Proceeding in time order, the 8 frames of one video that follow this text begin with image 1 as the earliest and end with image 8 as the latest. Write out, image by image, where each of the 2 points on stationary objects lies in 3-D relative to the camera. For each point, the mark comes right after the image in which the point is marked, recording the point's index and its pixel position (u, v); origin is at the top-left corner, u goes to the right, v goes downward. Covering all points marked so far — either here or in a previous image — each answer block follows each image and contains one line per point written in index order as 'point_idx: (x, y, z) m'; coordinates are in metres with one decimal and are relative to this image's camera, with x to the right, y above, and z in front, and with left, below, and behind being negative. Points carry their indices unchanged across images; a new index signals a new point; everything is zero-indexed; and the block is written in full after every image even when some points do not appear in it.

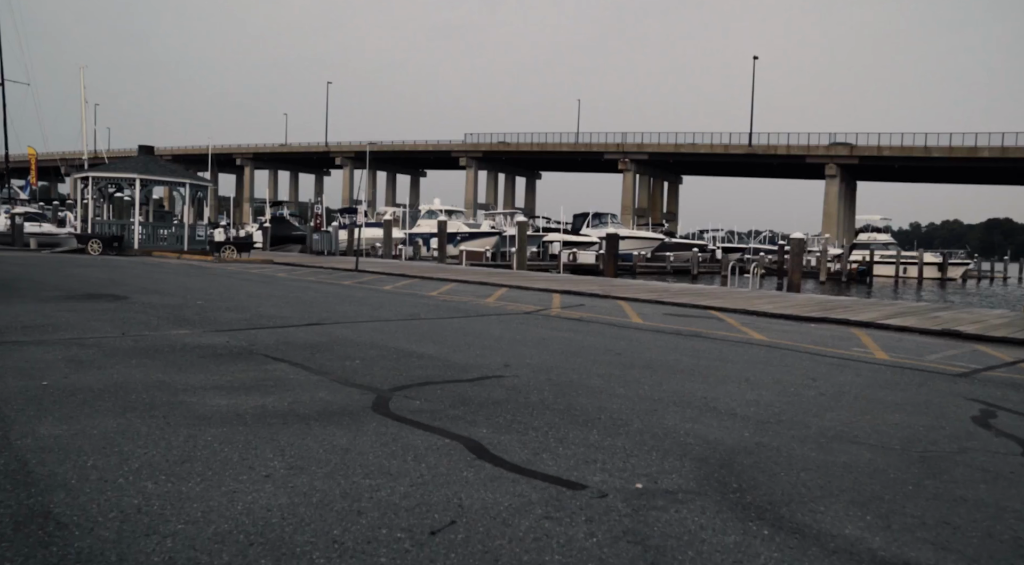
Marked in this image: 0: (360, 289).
0: (-2.3, -0.1, +14.5) m
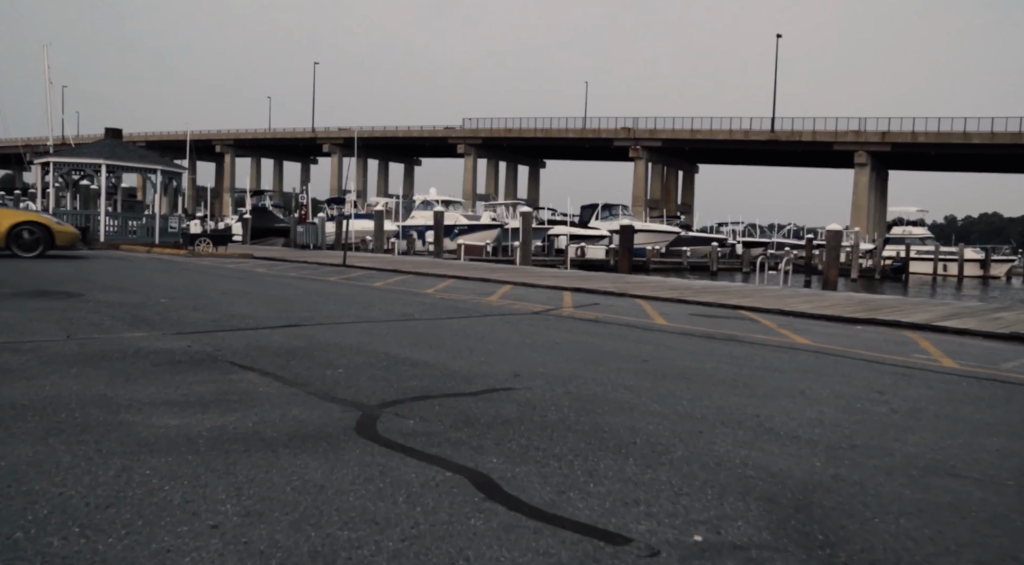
0: (-2.2, -0.1, +13.0) m
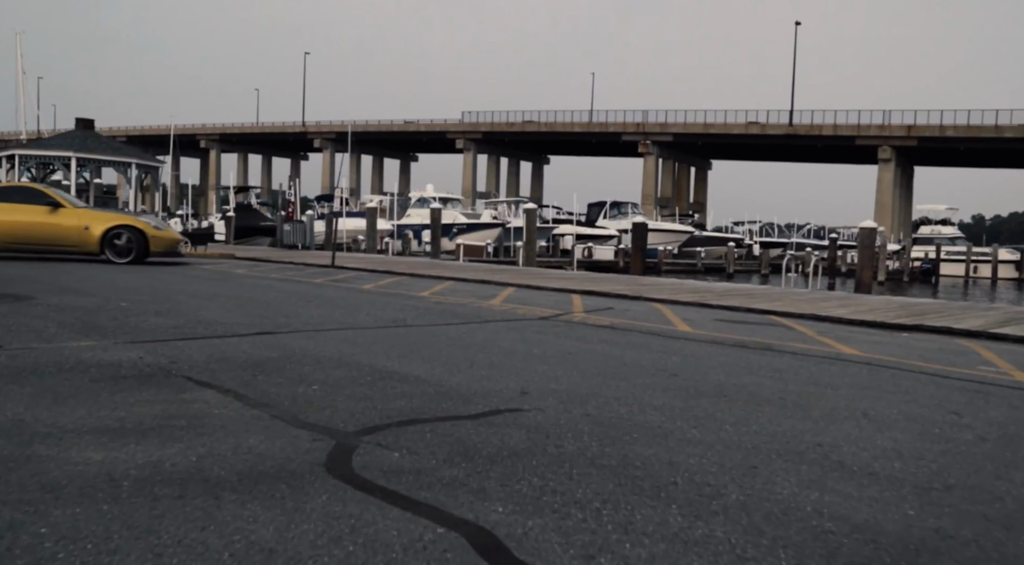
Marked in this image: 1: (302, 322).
0: (-2.2, -0.1, +11.8) m
1: (-2.0, -0.4, +9.2) m
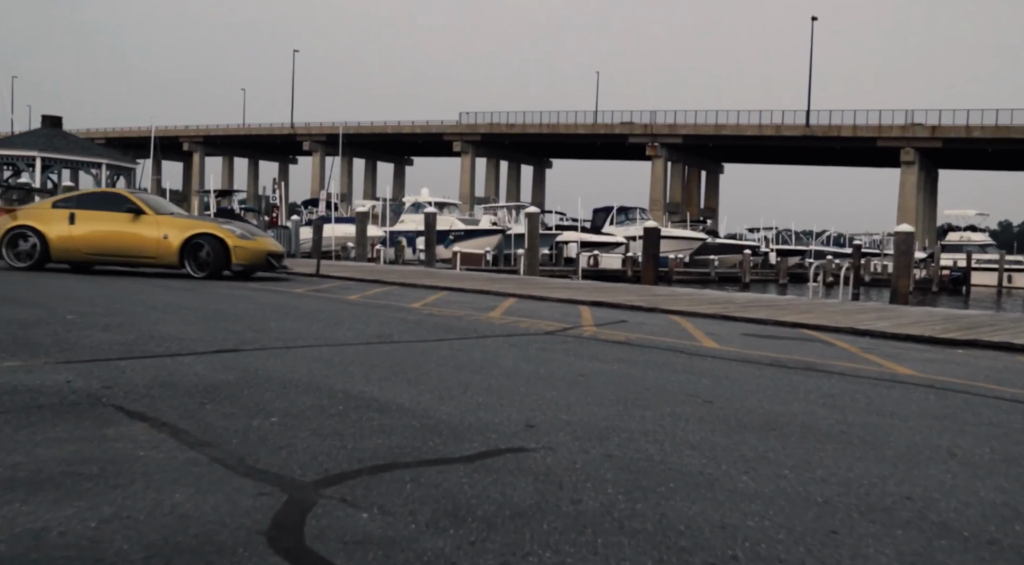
0: (-2.1, -0.2, +10.6) m
1: (-2.0, -0.4, +8.0) m
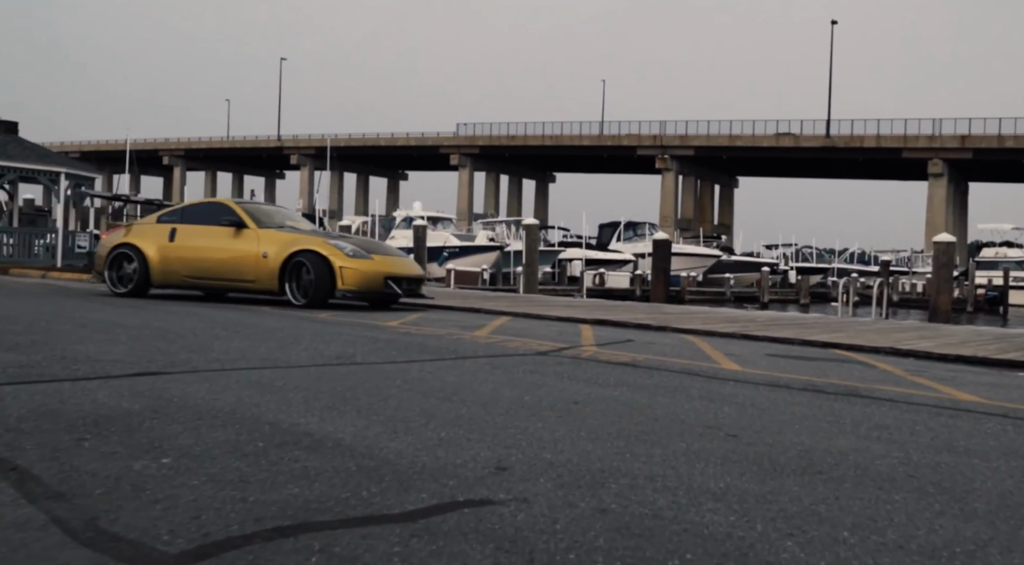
0: (-2.2, -0.3, +9.3) m
1: (-2.1, -0.5, +6.7) m
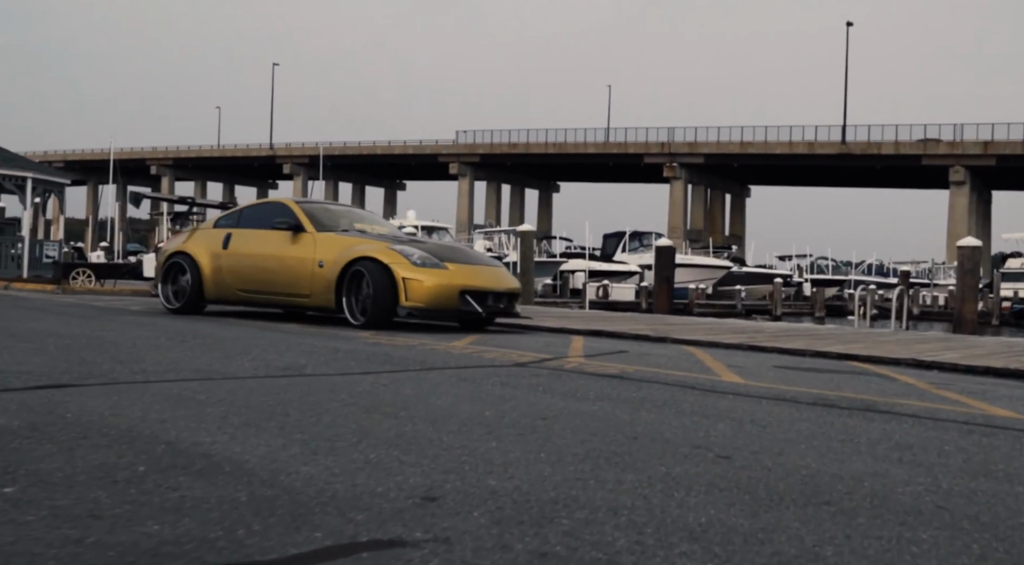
0: (-2.4, -0.4, +8.5) m
1: (-2.3, -0.5, +5.9) m
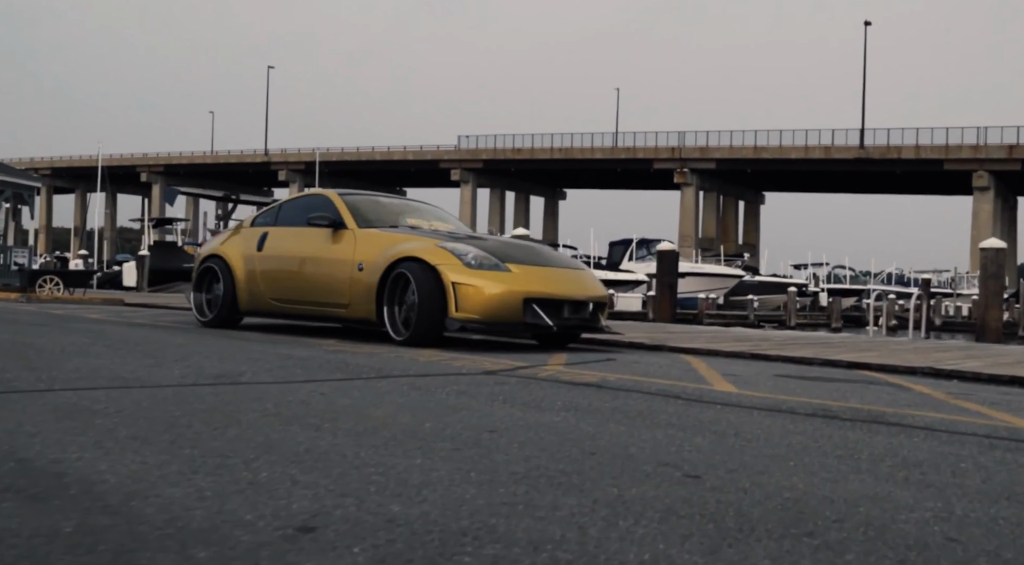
0: (-2.6, -0.4, +7.9) m
1: (-2.5, -0.5, +5.3) m
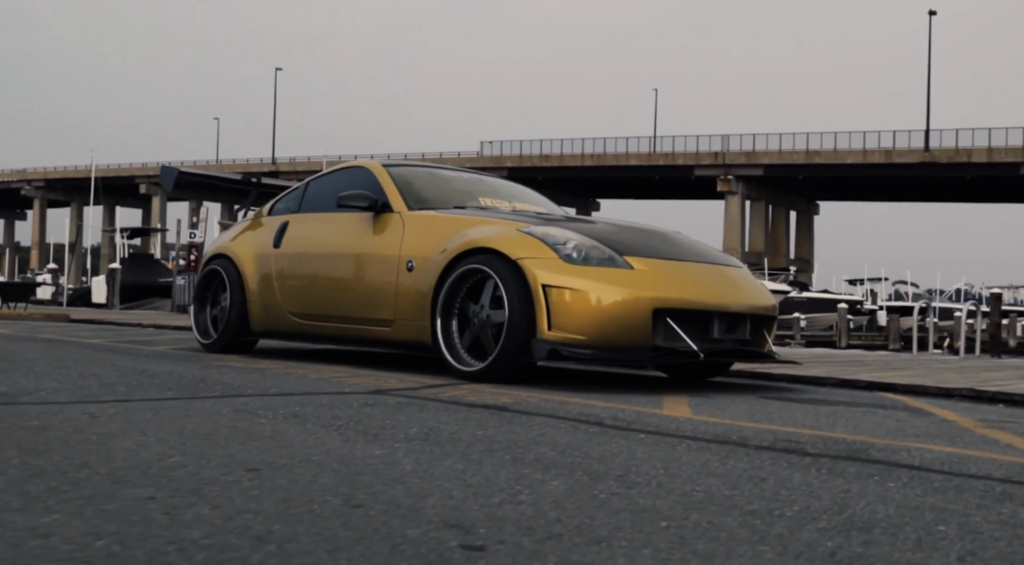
0: (-3.0, -0.5, +6.8) m
1: (-3.1, -0.5, +4.2) m
